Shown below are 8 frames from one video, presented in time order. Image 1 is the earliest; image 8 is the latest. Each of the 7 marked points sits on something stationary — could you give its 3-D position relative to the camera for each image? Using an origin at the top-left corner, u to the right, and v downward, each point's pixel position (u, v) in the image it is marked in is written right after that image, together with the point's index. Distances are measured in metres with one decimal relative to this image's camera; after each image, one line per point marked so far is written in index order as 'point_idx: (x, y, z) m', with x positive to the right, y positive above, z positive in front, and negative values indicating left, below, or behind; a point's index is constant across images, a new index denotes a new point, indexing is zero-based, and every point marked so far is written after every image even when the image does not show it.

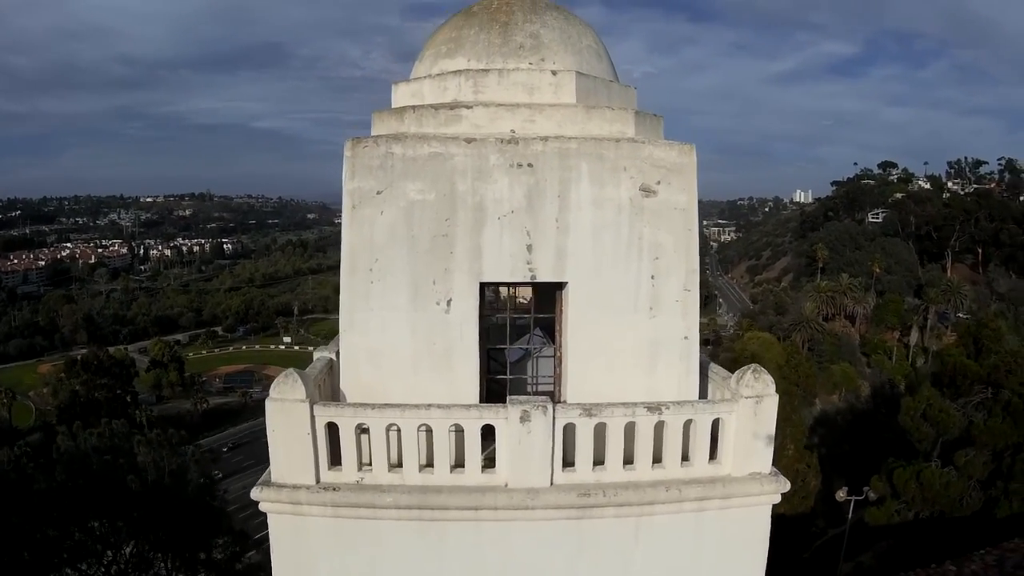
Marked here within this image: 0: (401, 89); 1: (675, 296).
0: (-0.8, +1.5, +4.8) m
1: (+1.1, -0.1, +4.4) m
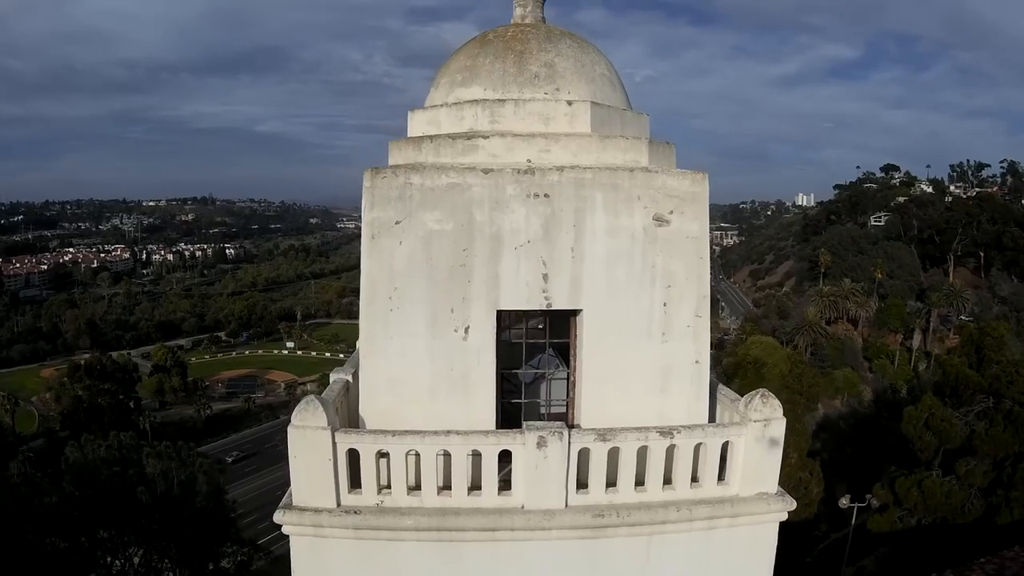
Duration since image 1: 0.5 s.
0: (-0.7, +1.3, +4.9) m
1: (+1.2, -0.2, +4.5) m
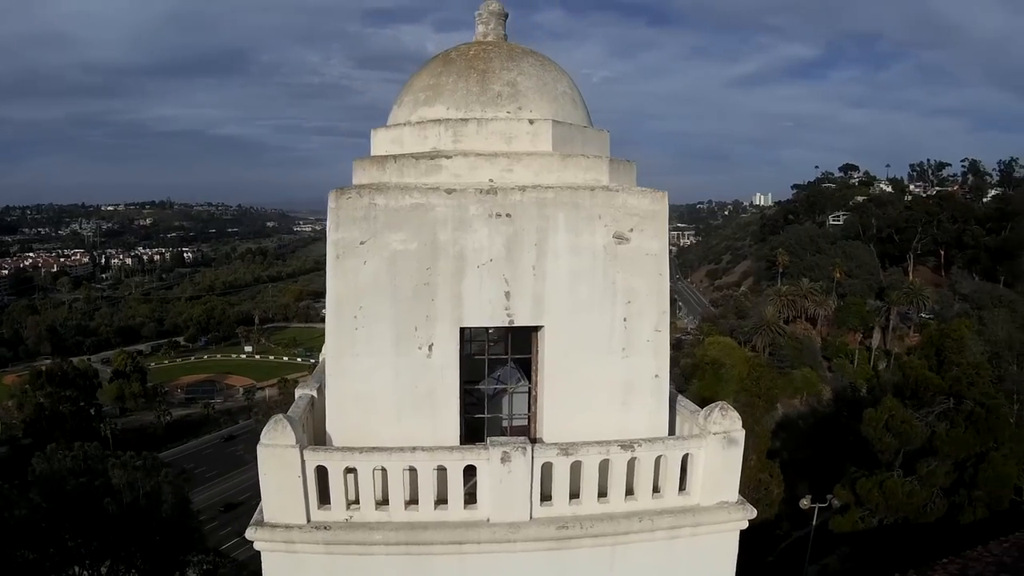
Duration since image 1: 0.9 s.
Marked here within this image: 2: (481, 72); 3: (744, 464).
0: (-1.0, +1.2, +4.9) m
1: (+0.9, -0.3, +4.6) m
2: (-0.2, +1.6, +4.7) m
3: (+5.5, -4.2, +15.7) m
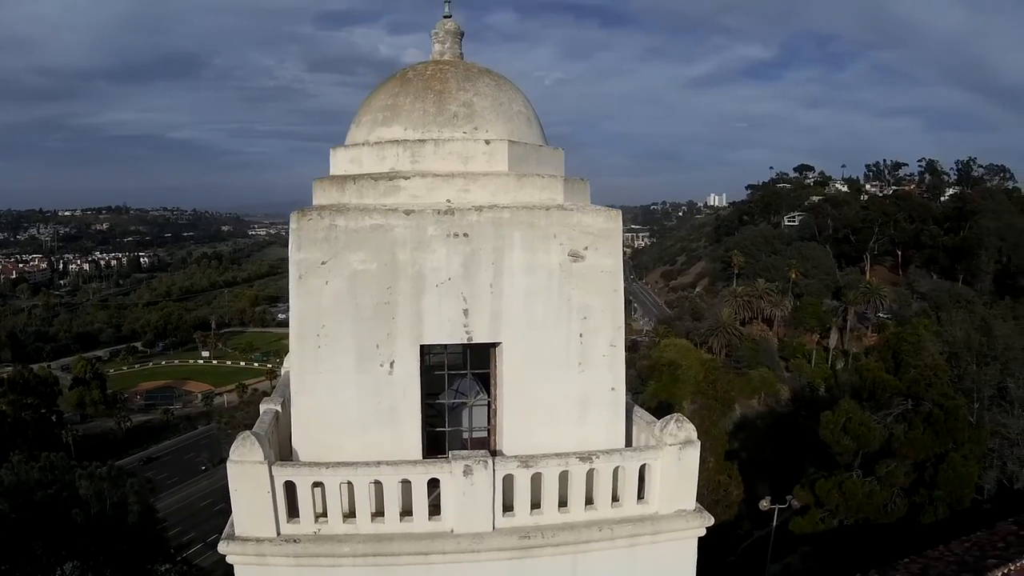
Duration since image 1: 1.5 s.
0: (-1.3, +1.0, +5.0) m
1: (+0.6, -0.4, +4.7) m
2: (-0.5, +1.4, +4.8) m
3: (+4.8, -4.3, +16.1) m
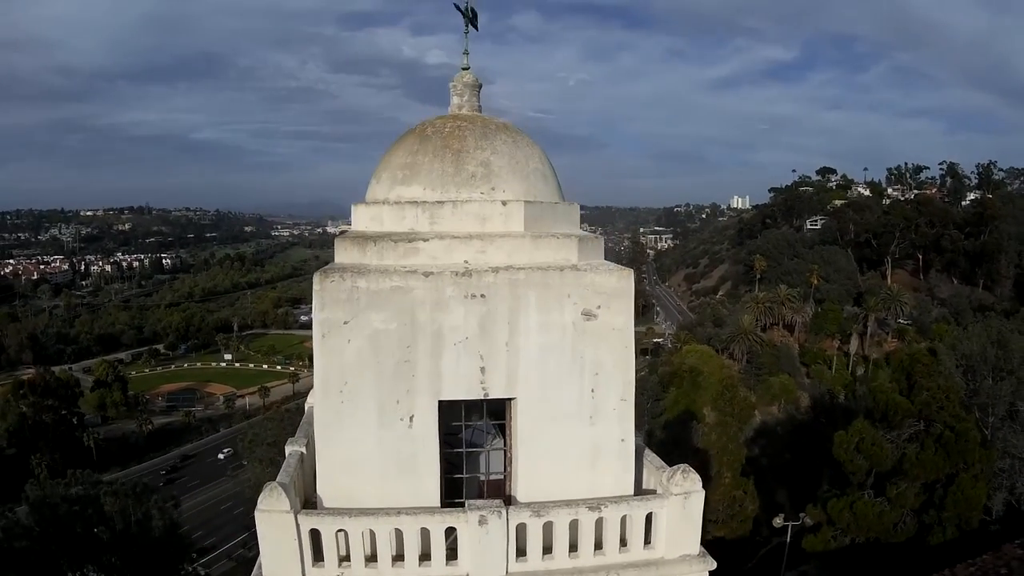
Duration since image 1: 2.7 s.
0: (-1.2, +0.6, +5.2) m
1: (+0.8, -0.9, +4.9) m
2: (-0.4, +1.0, +5.1) m
3: (+5.1, -4.7, +16.1) m
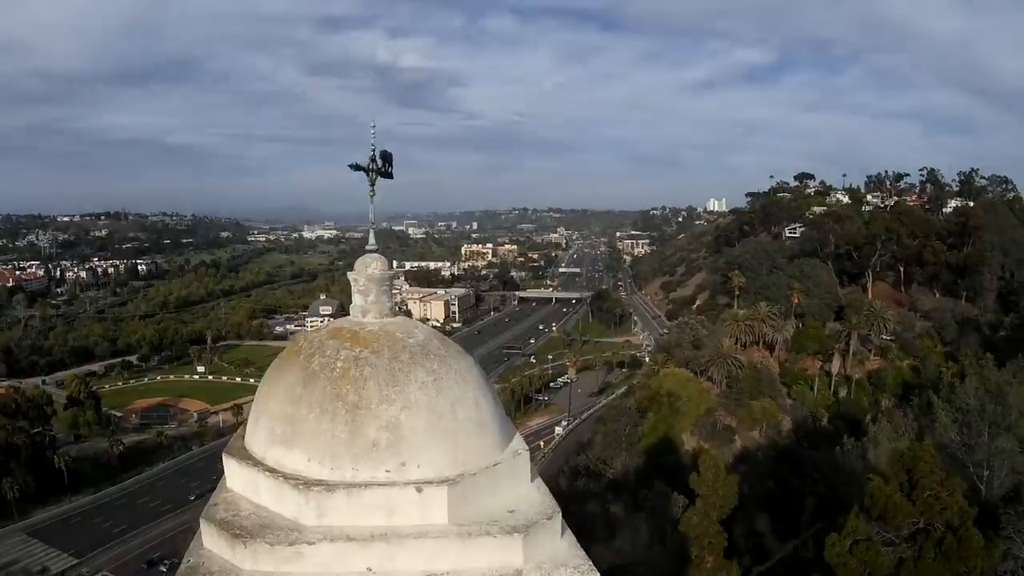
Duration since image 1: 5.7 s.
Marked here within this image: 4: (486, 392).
0: (-1.6, -1.1, +4.1) m
1: (+0.3, -2.5, +3.8) m
2: (-0.9, -0.7, +3.9) m
3: (+4.4, -6.4, +15.1) m
4: (-0.2, -0.6, +4.4) m
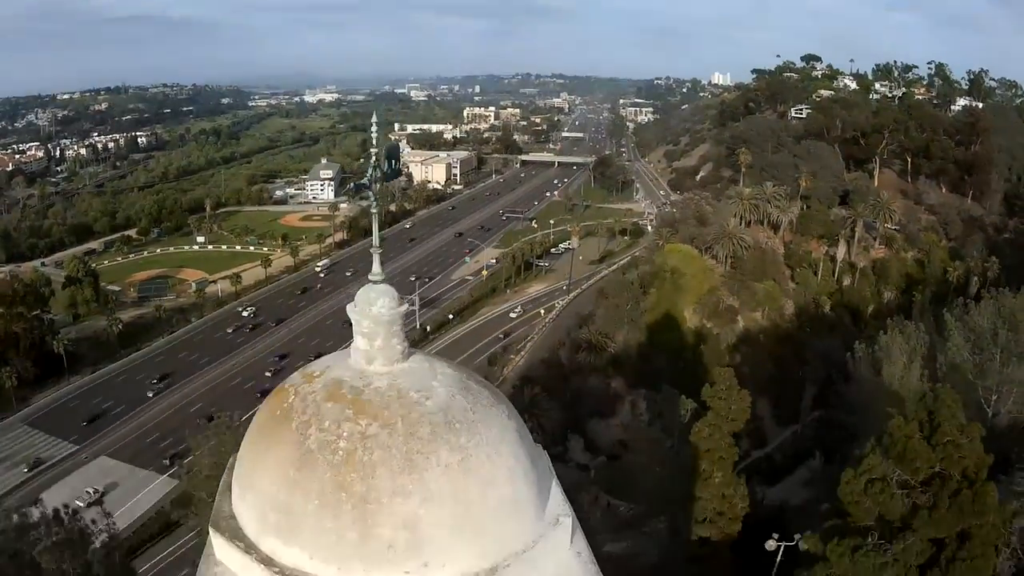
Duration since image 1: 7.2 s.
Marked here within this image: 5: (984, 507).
0: (-1.5, -1.3, +3.5) m
1: (+0.5, -2.8, +3.5) m
2: (-0.7, -0.9, +3.3) m
3: (+4.6, -4.6, +15.3) m
4: (0.0, -0.8, +3.7) m
5: (+7.9, -3.6, +11.2) m
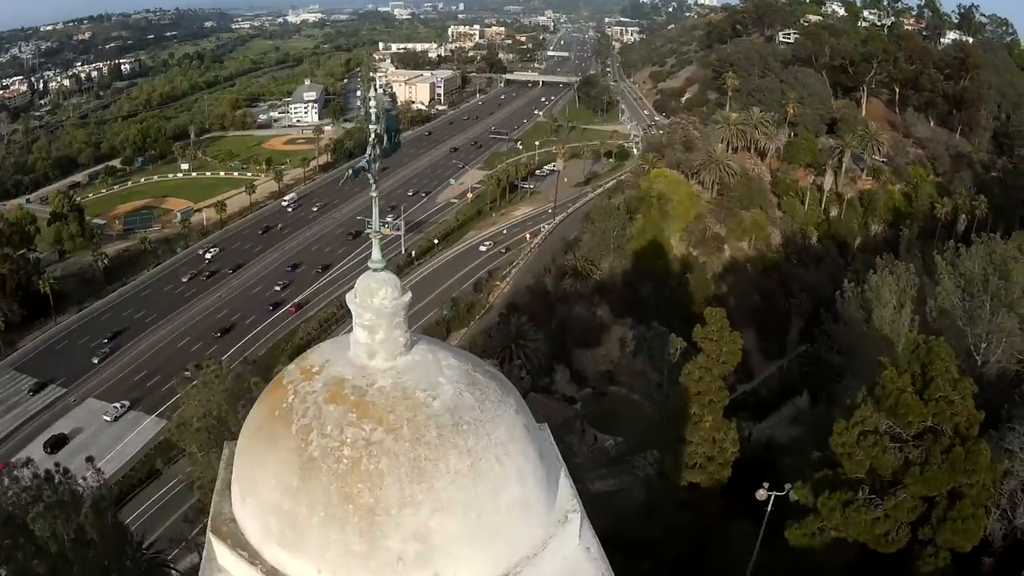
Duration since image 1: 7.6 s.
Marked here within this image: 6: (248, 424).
0: (-1.4, -1.2, +3.3) m
1: (+0.5, -2.8, +3.5) m
2: (-0.6, -0.9, +3.1) m
3: (+4.4, -3.3, +15.5) m
4: (+0.1, -0.8, +3.5) m
5: (+7.8, -2.8, +11.4) m
6: (-1.3, -0.6, +3.5) m
